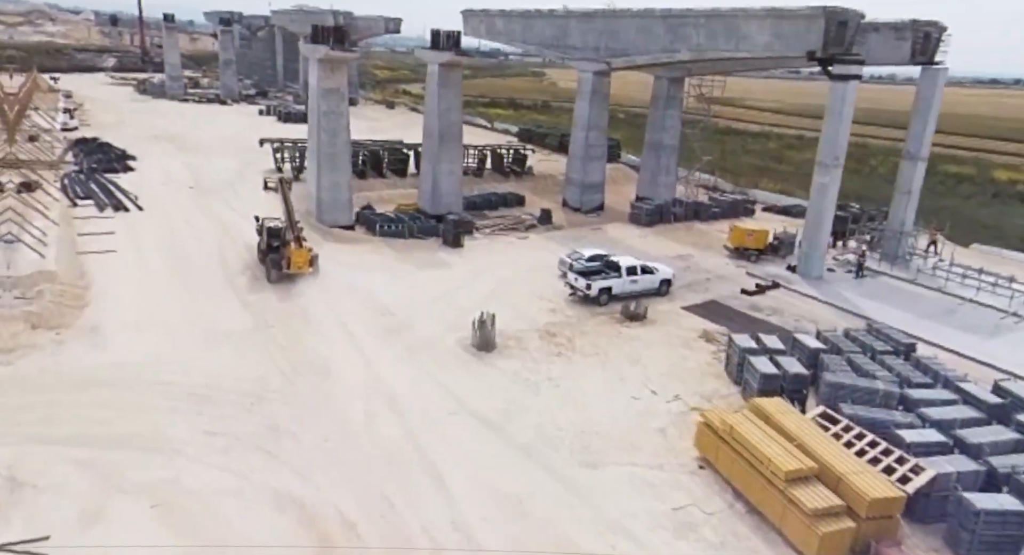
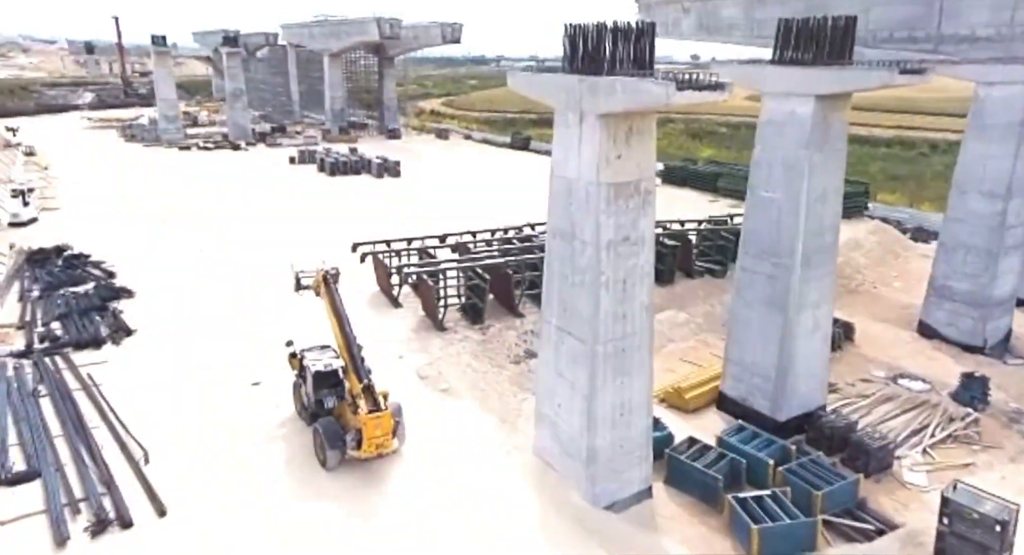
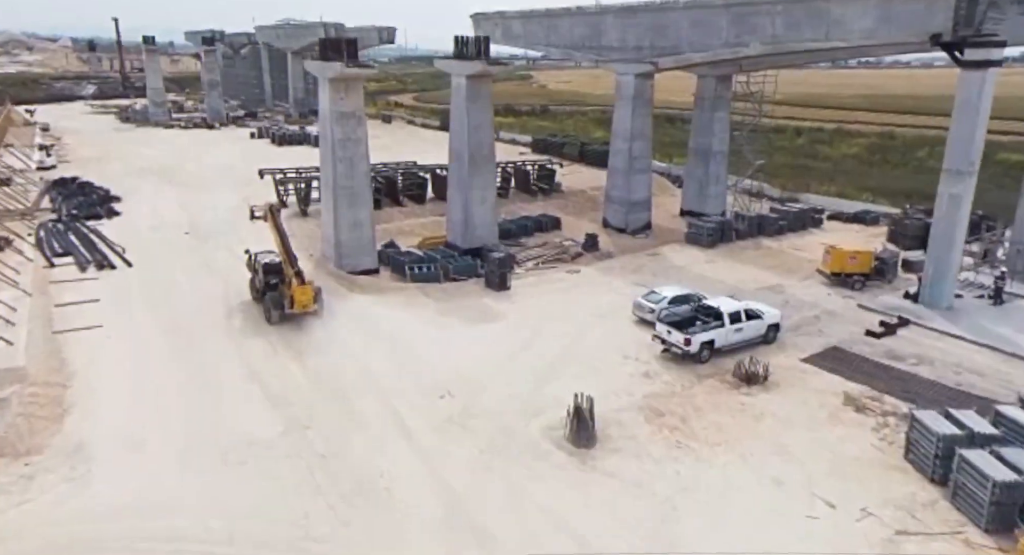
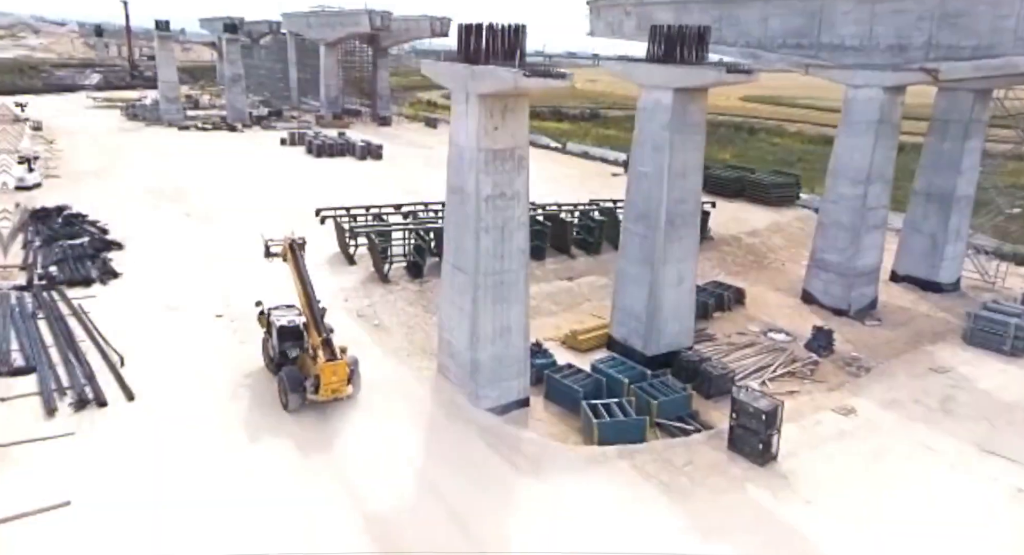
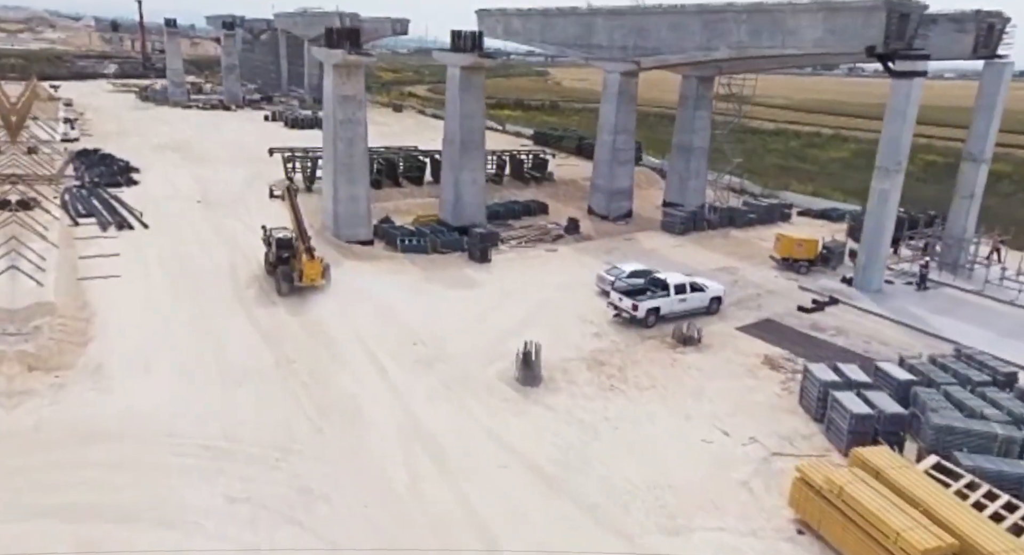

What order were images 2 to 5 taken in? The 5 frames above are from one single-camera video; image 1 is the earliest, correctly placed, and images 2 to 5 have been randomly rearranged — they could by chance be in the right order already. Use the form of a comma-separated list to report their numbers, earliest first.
5, 3, 4, 2
